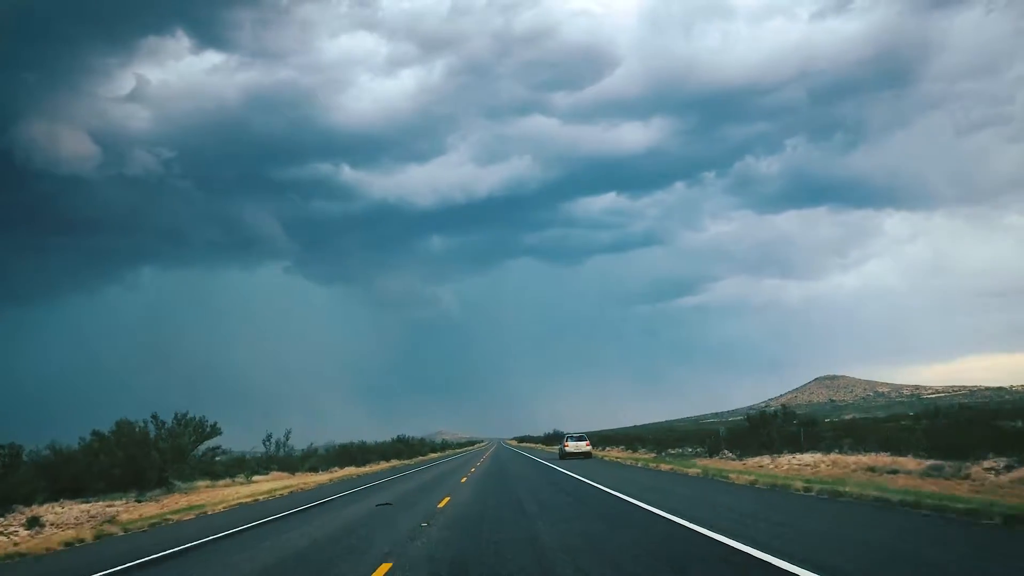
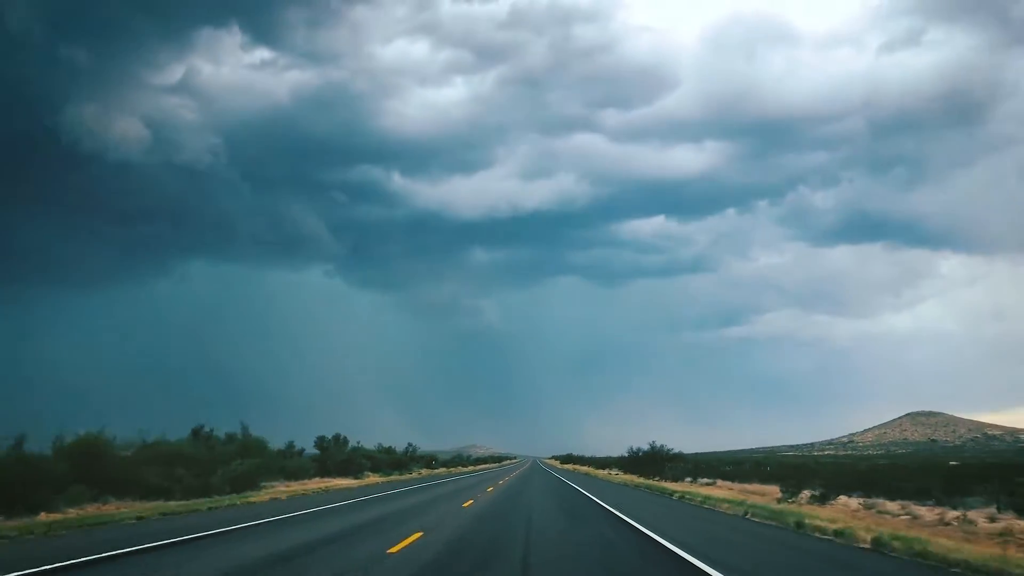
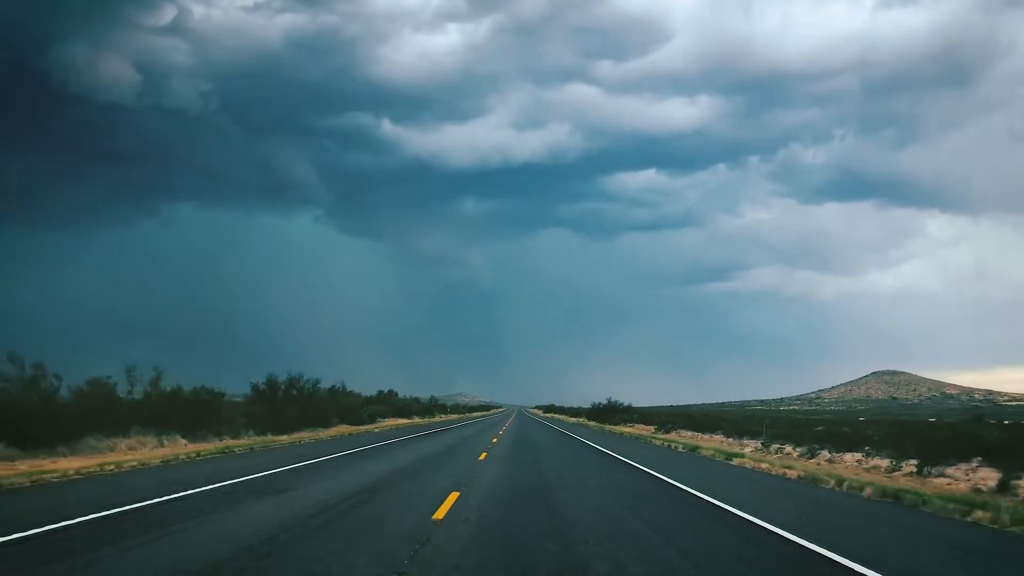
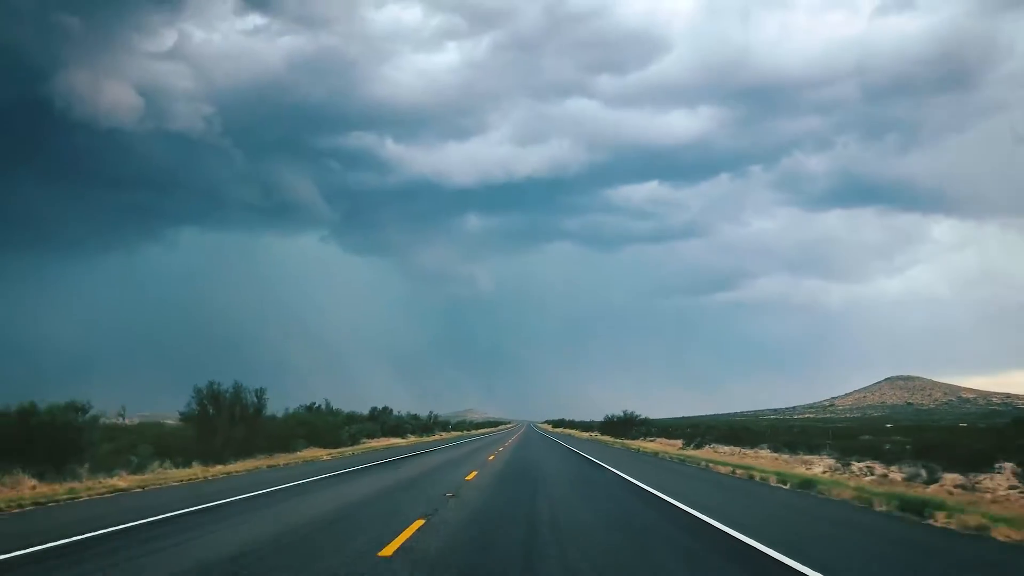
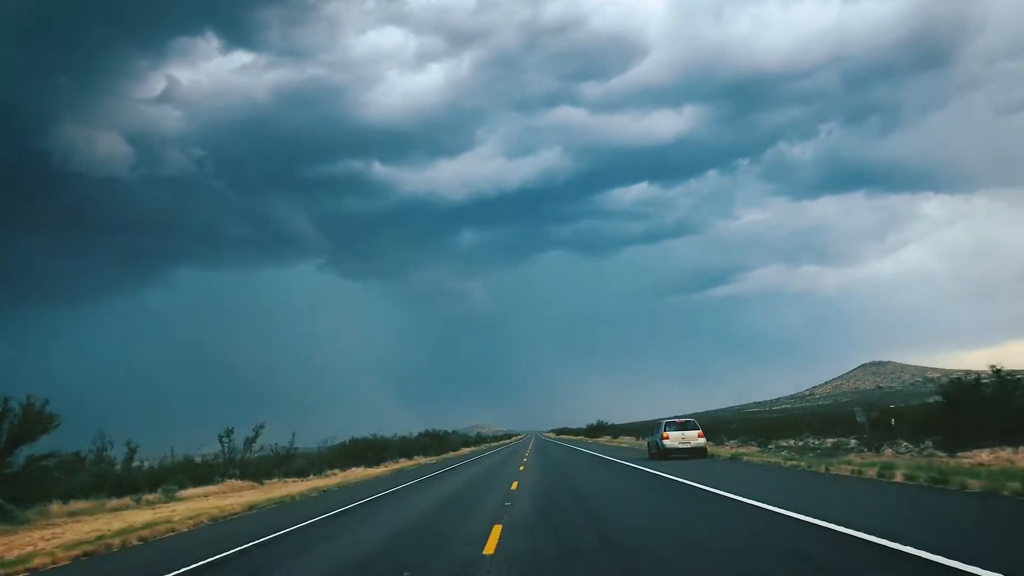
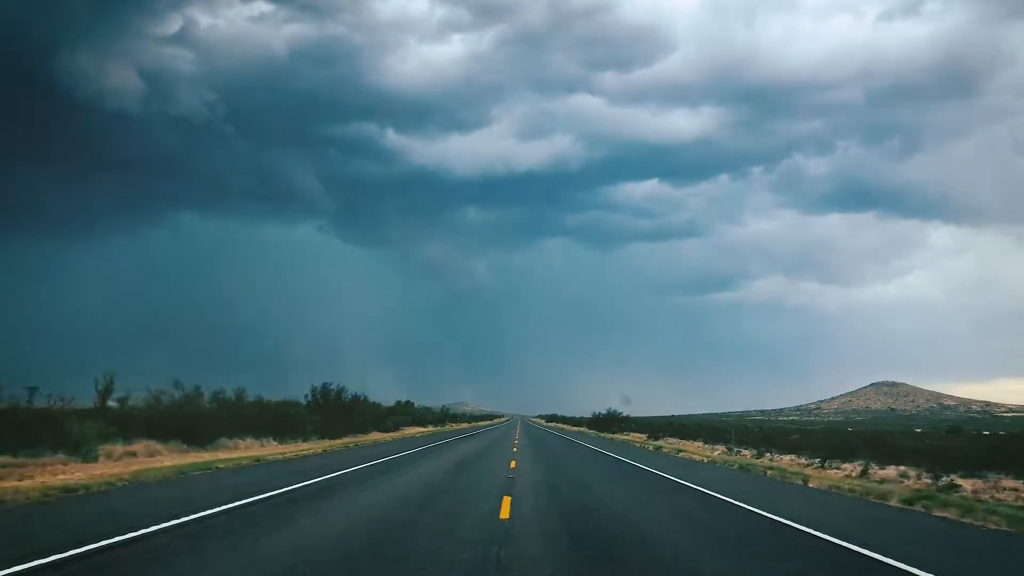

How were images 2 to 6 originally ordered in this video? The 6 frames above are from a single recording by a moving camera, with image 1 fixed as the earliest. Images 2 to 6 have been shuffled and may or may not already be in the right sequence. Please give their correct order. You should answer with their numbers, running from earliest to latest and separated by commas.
5, 6, 3, 4, 2
